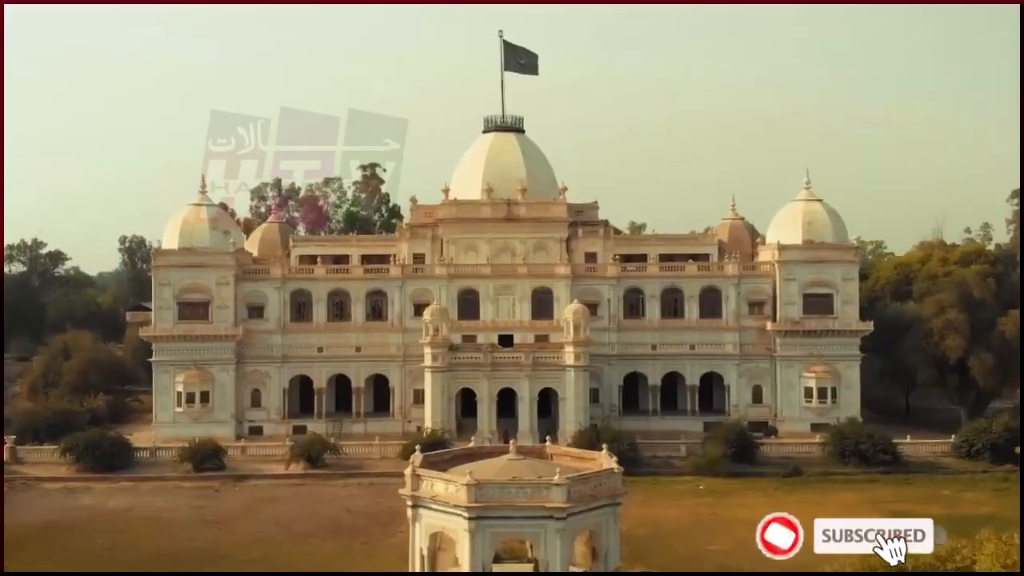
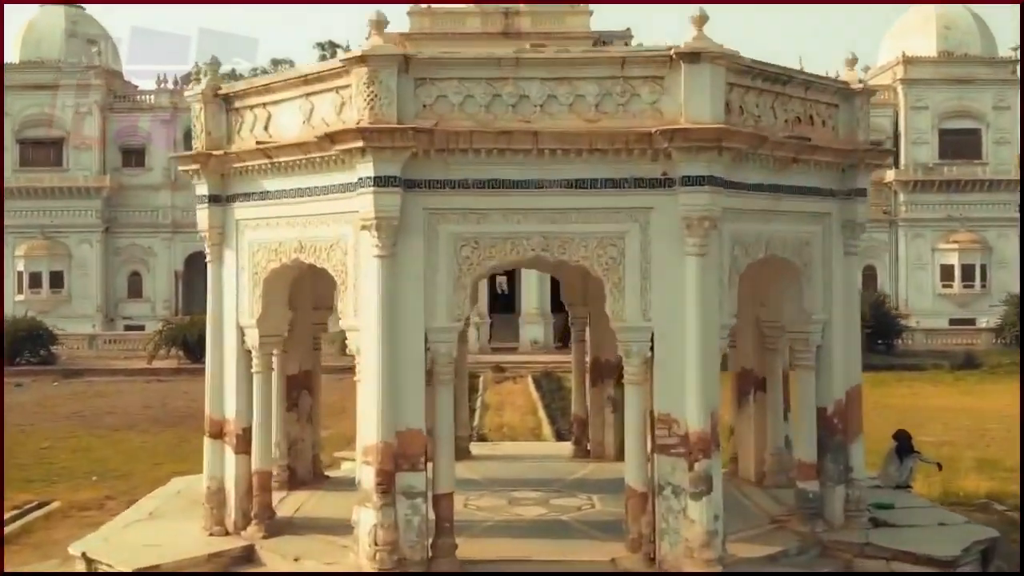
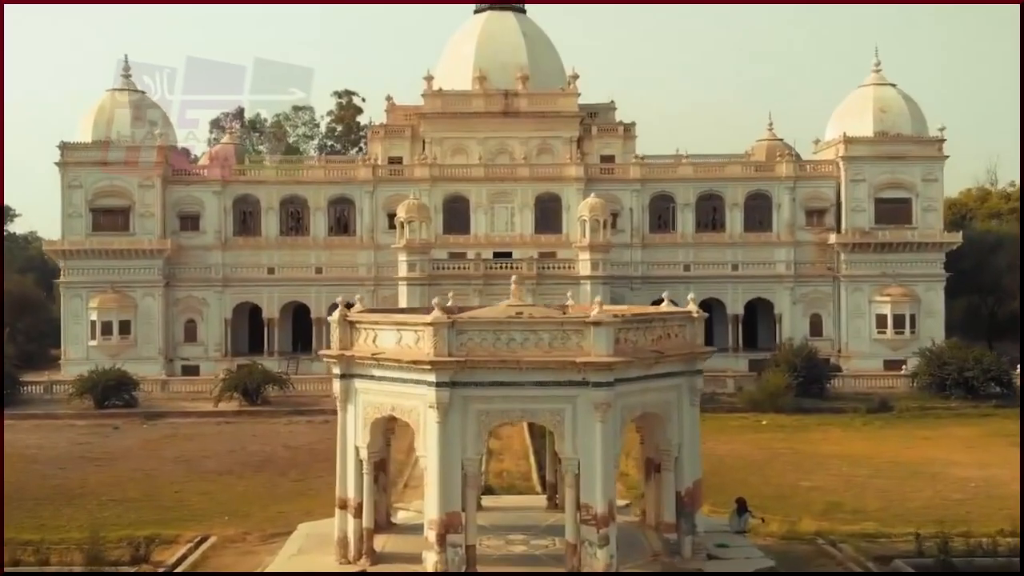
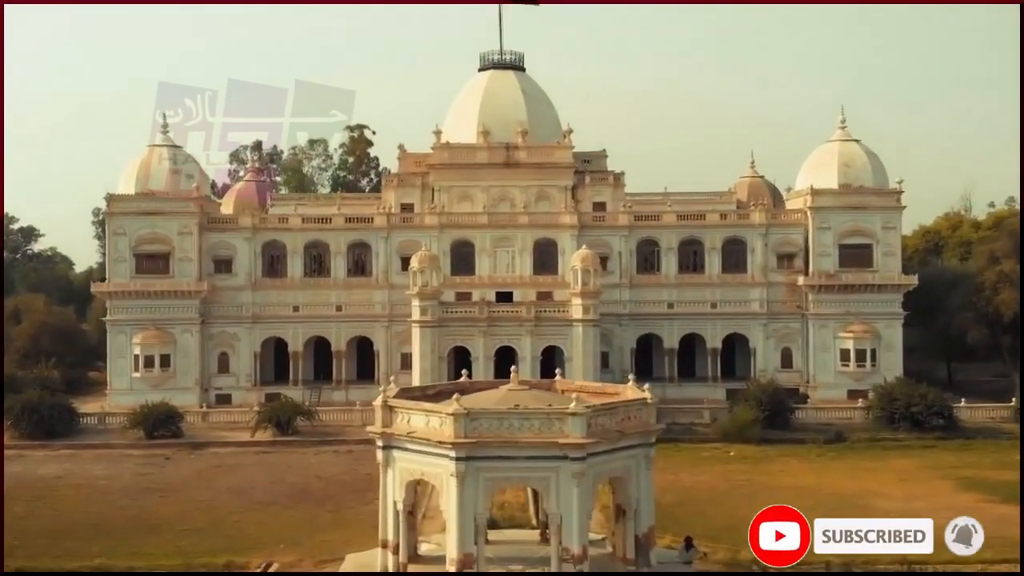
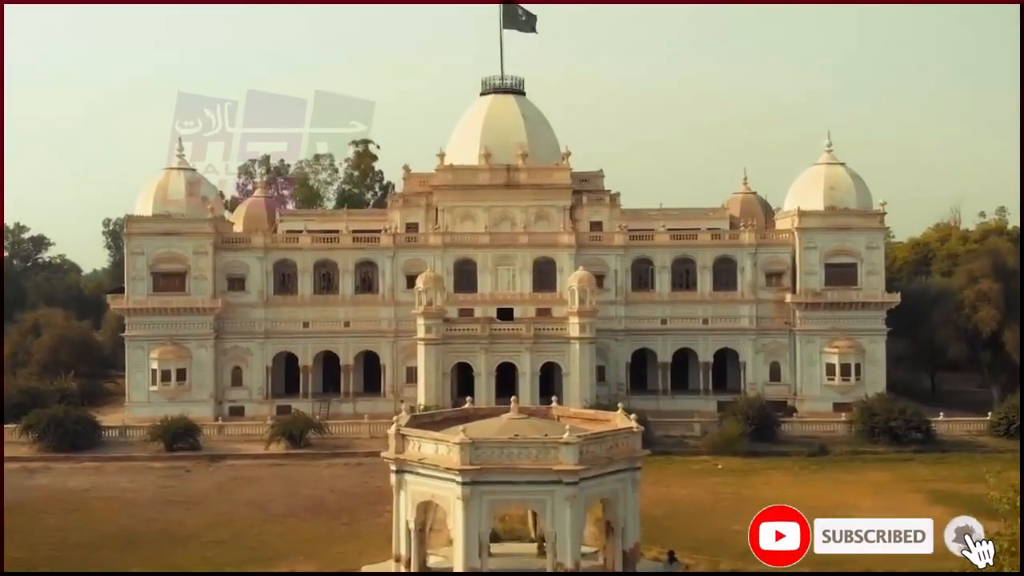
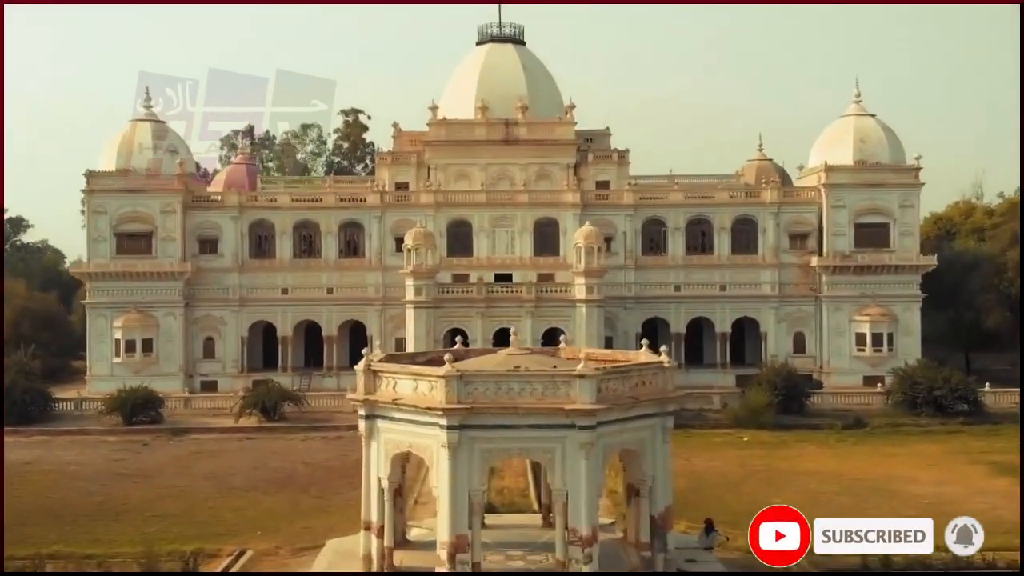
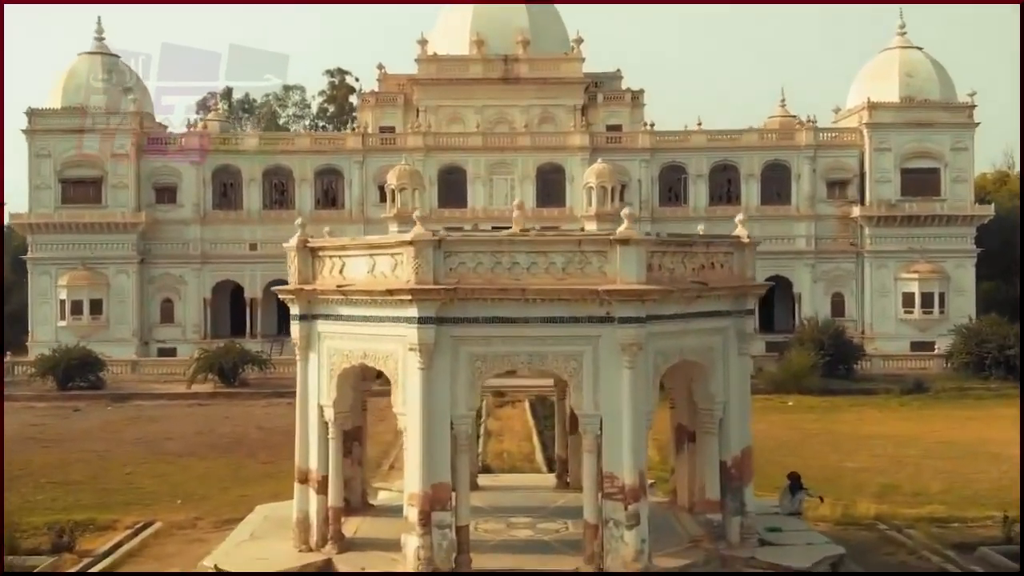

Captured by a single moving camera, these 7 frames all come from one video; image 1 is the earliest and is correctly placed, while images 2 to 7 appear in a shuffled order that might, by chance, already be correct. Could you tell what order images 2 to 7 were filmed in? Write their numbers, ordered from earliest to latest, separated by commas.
5, 4, 6, 3, 7, 2
